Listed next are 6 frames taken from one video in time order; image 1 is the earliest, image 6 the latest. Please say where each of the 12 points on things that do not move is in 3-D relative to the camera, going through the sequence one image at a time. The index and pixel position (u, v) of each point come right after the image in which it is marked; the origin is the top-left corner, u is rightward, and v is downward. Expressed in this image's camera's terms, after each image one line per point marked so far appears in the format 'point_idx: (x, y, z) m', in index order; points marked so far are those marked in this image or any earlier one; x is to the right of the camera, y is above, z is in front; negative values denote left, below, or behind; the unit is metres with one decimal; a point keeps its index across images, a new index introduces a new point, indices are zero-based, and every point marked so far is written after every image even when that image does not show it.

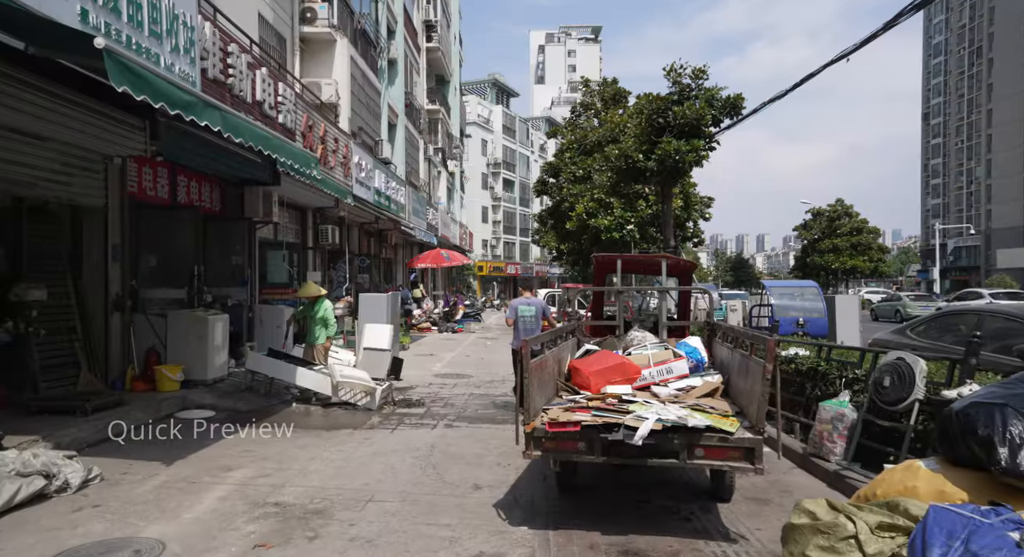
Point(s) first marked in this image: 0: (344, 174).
0: (-3.6, +2.2, +14.1) m
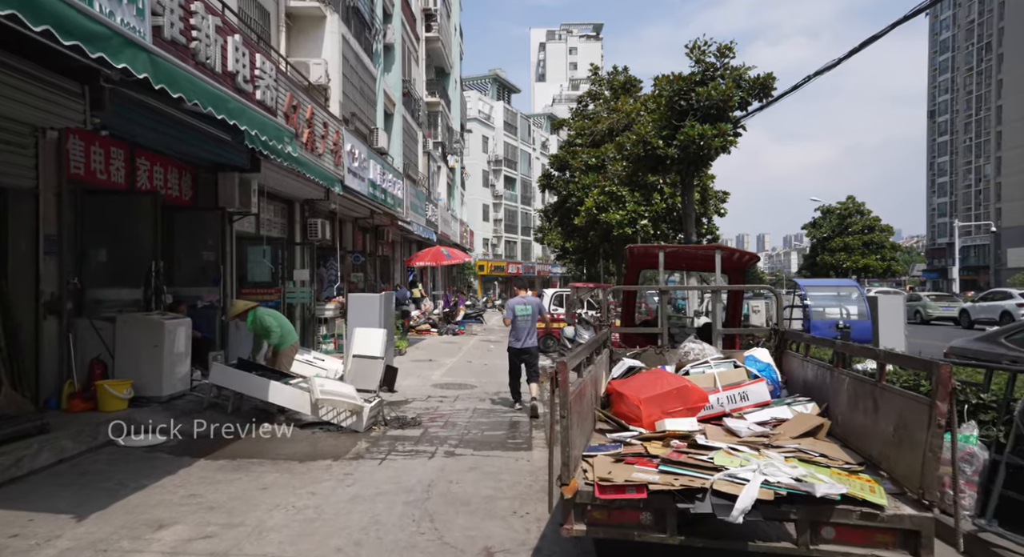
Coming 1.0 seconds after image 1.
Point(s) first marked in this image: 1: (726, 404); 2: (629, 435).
0: (-3.4, +2.2, +12.8) m
1: (+1.2, -0.7, +3.7) m
2: (+0.6, -0.8, +3.4) m
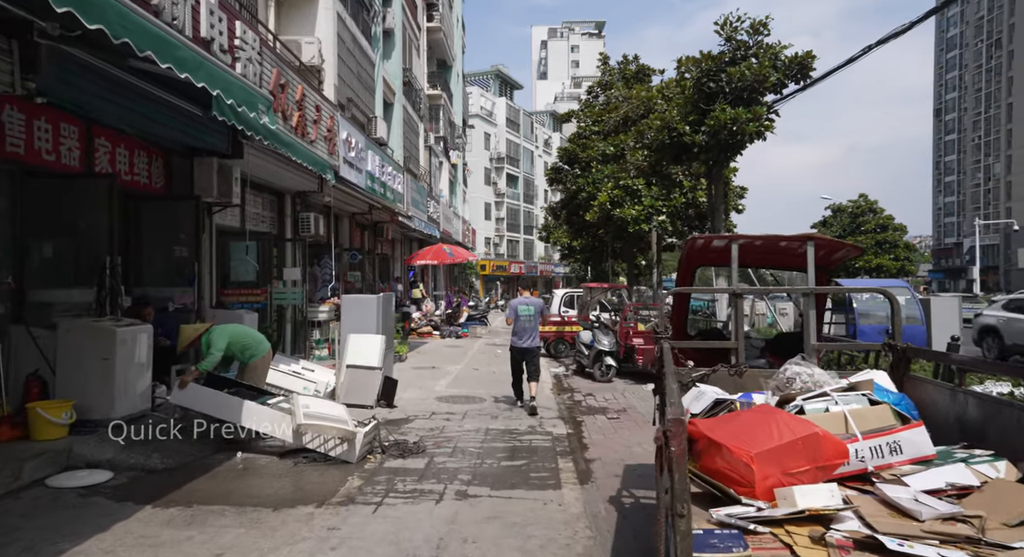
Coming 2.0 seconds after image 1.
0: (-3.2, +2.3, +11.7) m
1: (+1.4, -0.7, +2.5) m
2: (+0.8, -0.8, +2.2) m
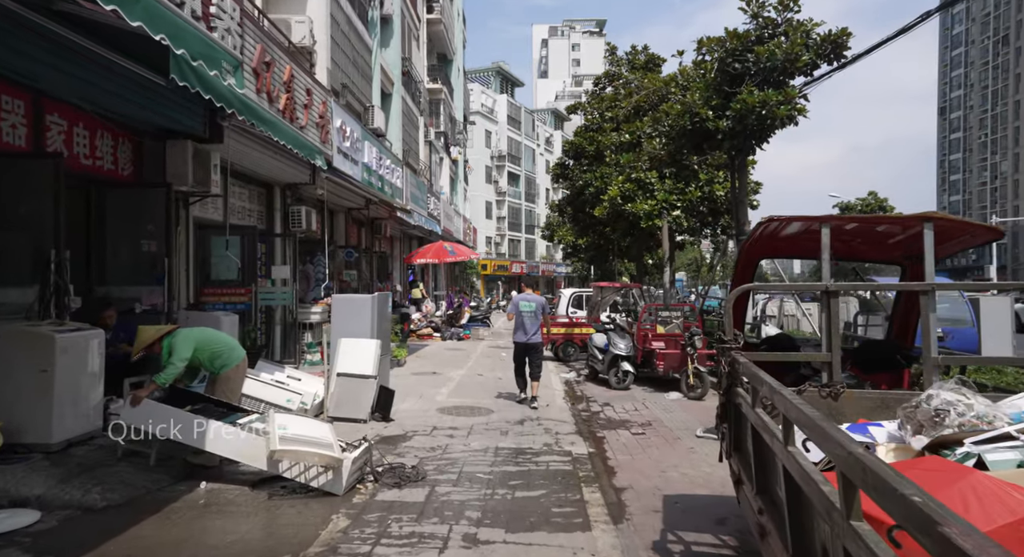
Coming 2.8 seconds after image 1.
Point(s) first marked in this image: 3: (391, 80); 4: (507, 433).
0: (-3.1, +2.3, +10.8) m
1: (+1.5, -0.7, +1.6) m
2: (+0.9, -0.8, +1.3) m
3: (-3.3, +5.4, +18.0) m
4: (0.0, -1.6, +6.8) m
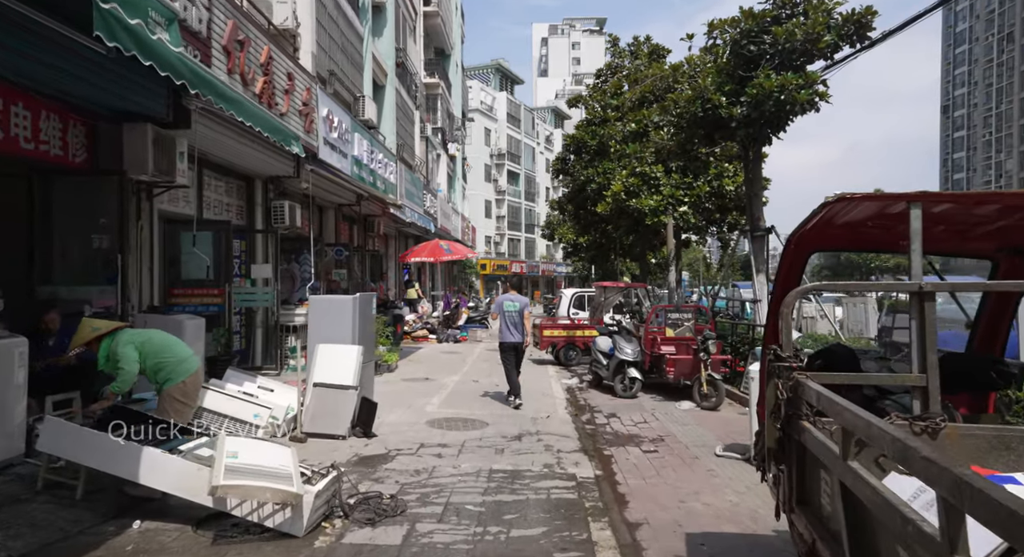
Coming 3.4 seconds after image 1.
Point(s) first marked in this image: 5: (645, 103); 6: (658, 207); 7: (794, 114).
0: (-3.1, +2.3, +10.0) m
1: (+1.5, -0.6, +0.9) m
2: (+0.9, -0.7, +0.6) m
3: (-3.3, +5.4, +17.3) m
4: (-0.1, -1.6, +6.0) m
5: (+2.9, +3.9, +14.7) m
6: (+3.1, +1.5, +14.3) m
7: (+3.9, +2.3, +9.3) m
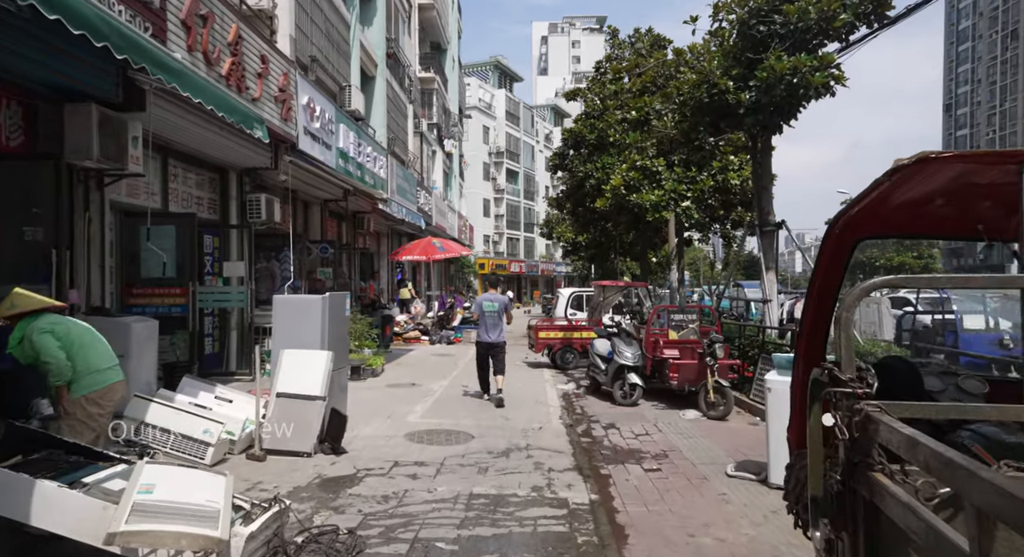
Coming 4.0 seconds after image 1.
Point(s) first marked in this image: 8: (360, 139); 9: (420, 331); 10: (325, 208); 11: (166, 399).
0: (-3.3, +2.3, +9.4) m
1: (+1.3, -0.6, +0.2) m
2: (+0.7, -0.7, -0.1) m
3: (-3.4, +5.4, +16.6) m
4: (-0.2, -1.5, +5.3) m
5: (+2.8, +3.9, +14.1) m
6: (+3.0, +1.6, +13.6) m
7: (+3.8, +2.3, +8.6) m
8: (-3.0, +2.8, +13.0) m
9: (-2.4, -1.3, +17.0) m
10: (-4.0, +1.5, +14.5) m
11: (-2.7, -0.9, +5.2) m
